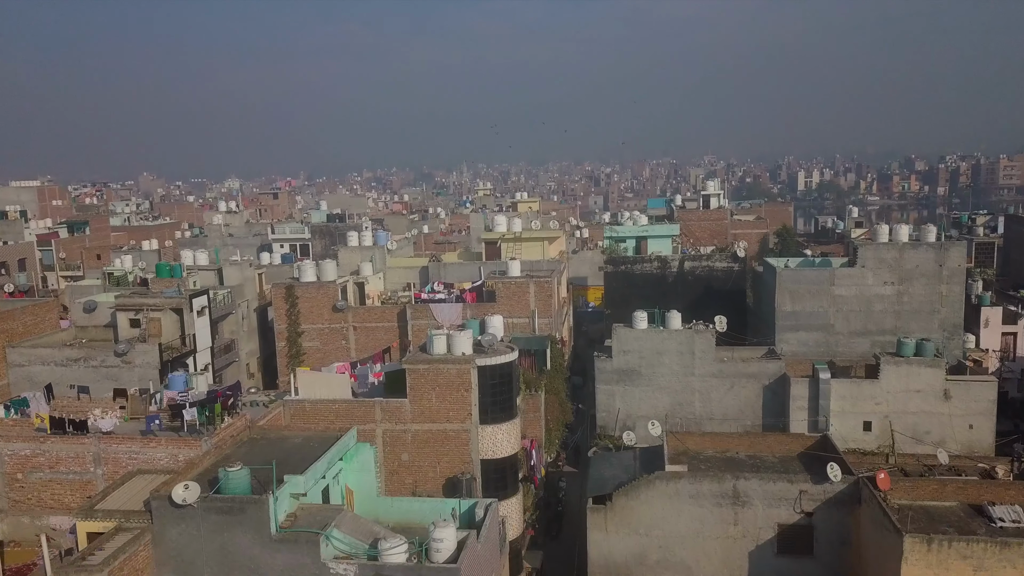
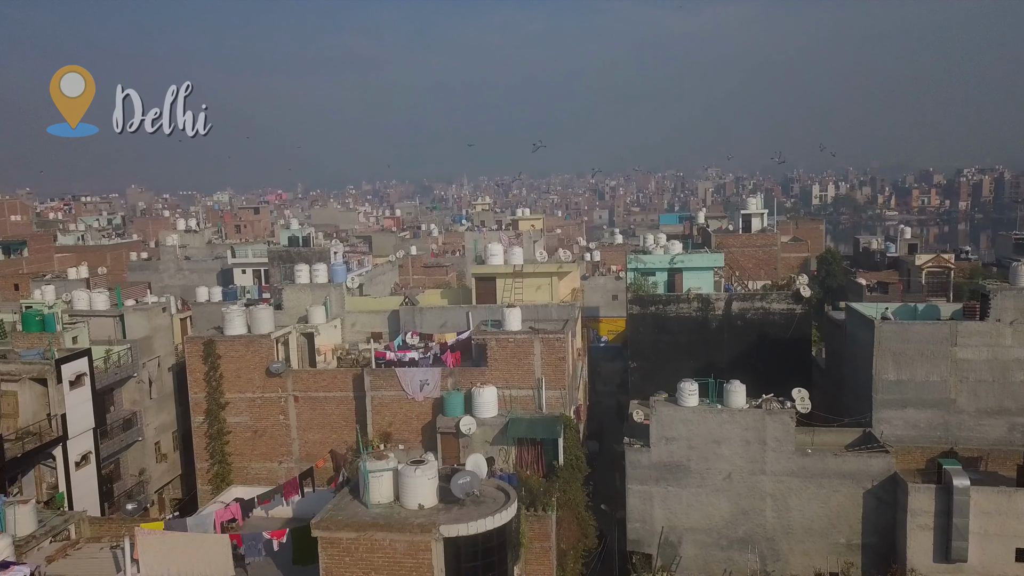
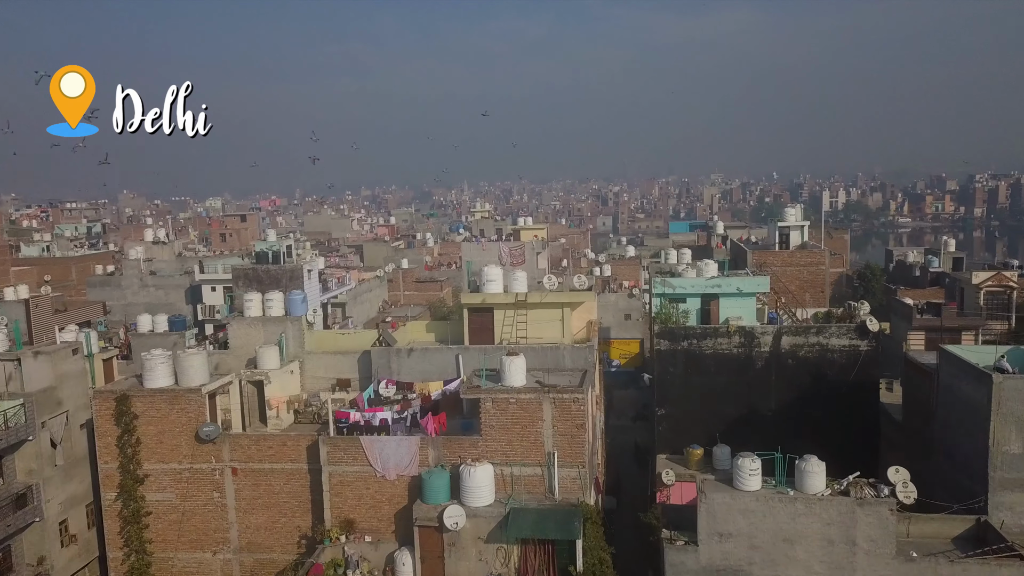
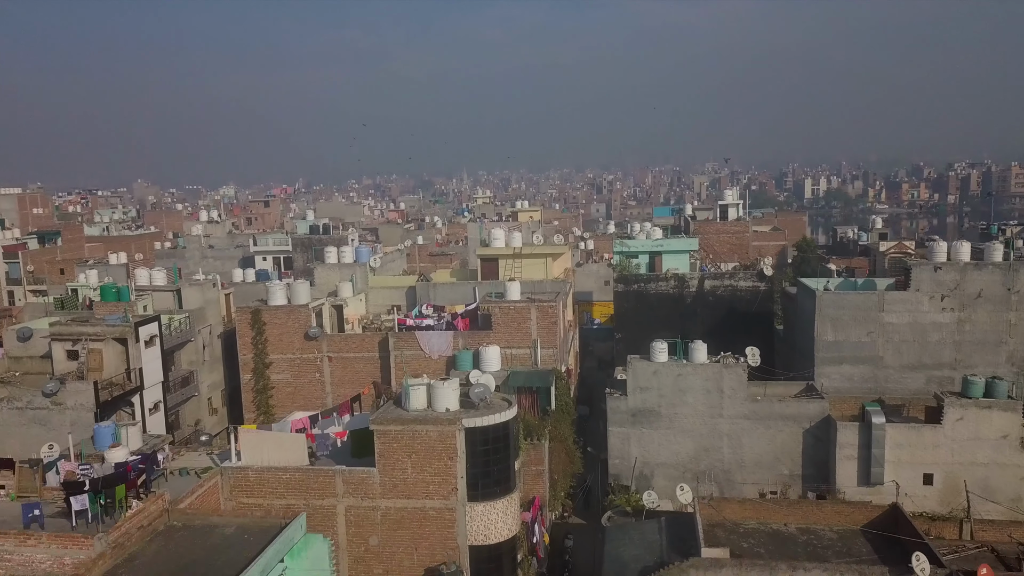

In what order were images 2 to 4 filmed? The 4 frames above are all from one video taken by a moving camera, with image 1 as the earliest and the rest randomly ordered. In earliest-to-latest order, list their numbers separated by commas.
4, 2, 3
